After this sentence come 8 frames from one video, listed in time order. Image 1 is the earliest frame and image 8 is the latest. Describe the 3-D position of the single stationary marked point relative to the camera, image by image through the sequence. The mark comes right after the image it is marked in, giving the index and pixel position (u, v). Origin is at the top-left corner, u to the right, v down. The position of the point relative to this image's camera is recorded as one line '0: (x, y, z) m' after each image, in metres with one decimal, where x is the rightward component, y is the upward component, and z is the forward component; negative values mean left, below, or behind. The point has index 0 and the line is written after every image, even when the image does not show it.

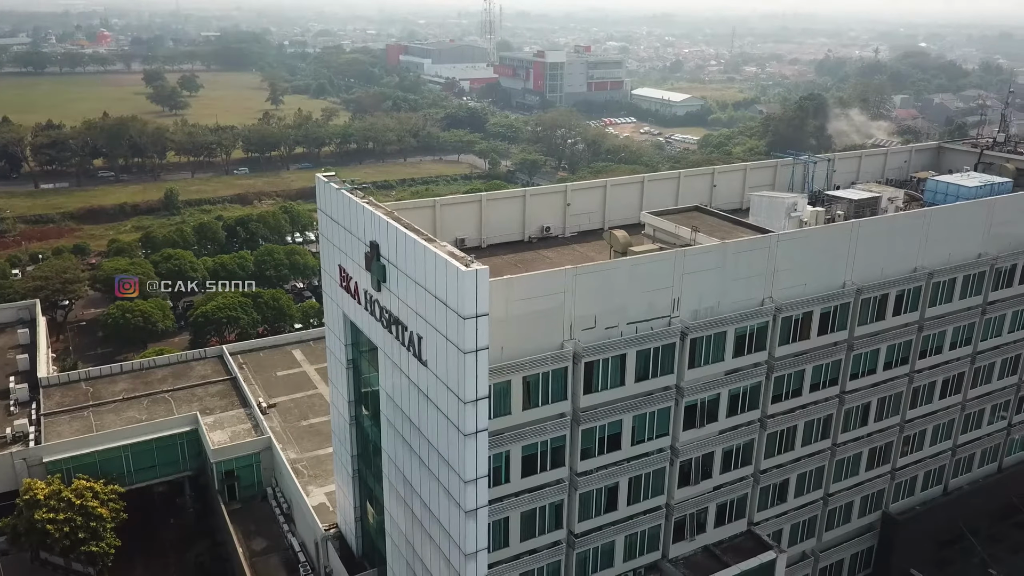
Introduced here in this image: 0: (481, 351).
0: (-0.7, -1.5, +19.3) m
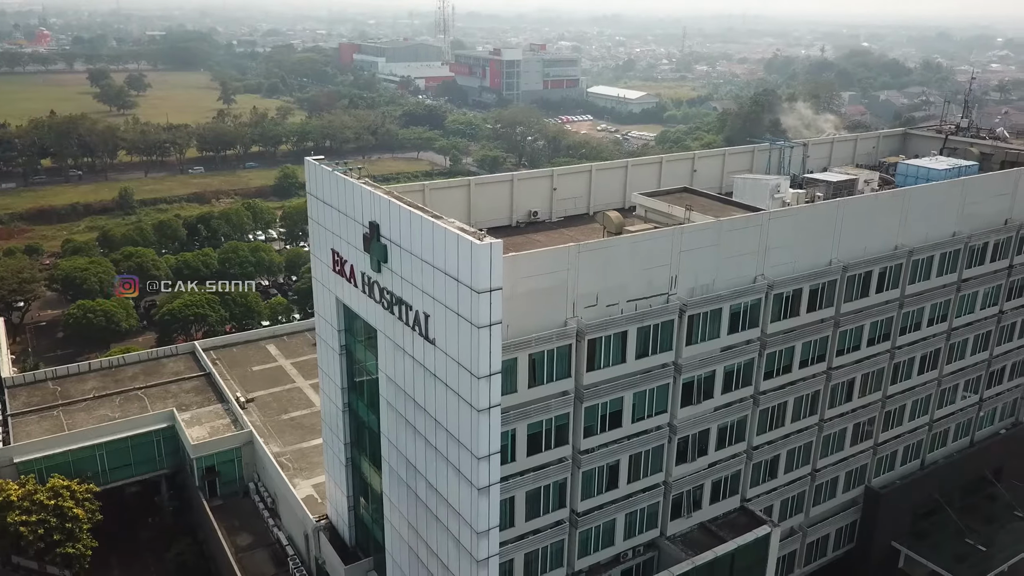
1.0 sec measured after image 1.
0: (-0.4, -0.9, +19.2) m
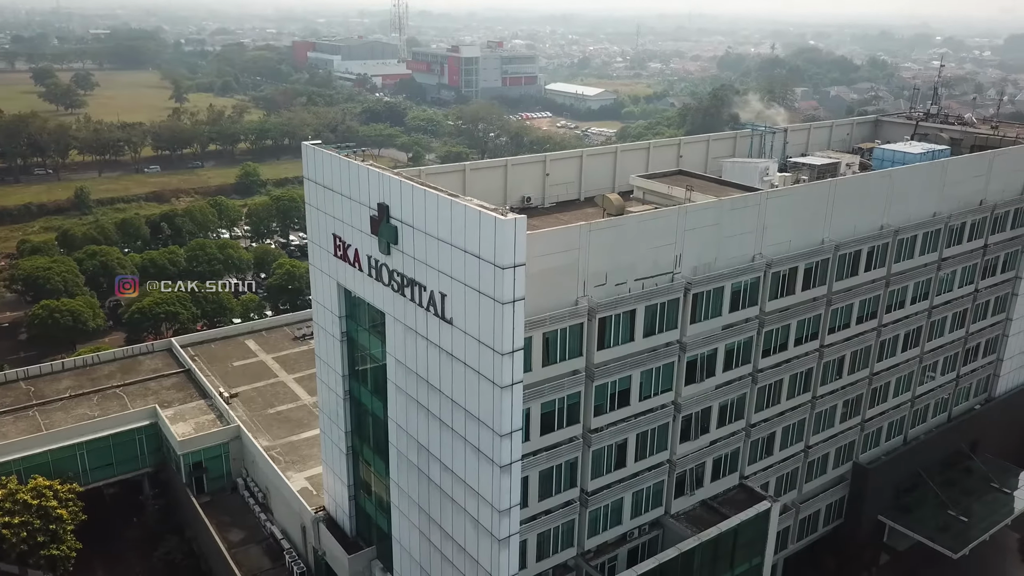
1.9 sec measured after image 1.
0: (+0.2, -0.4, +19.2) m
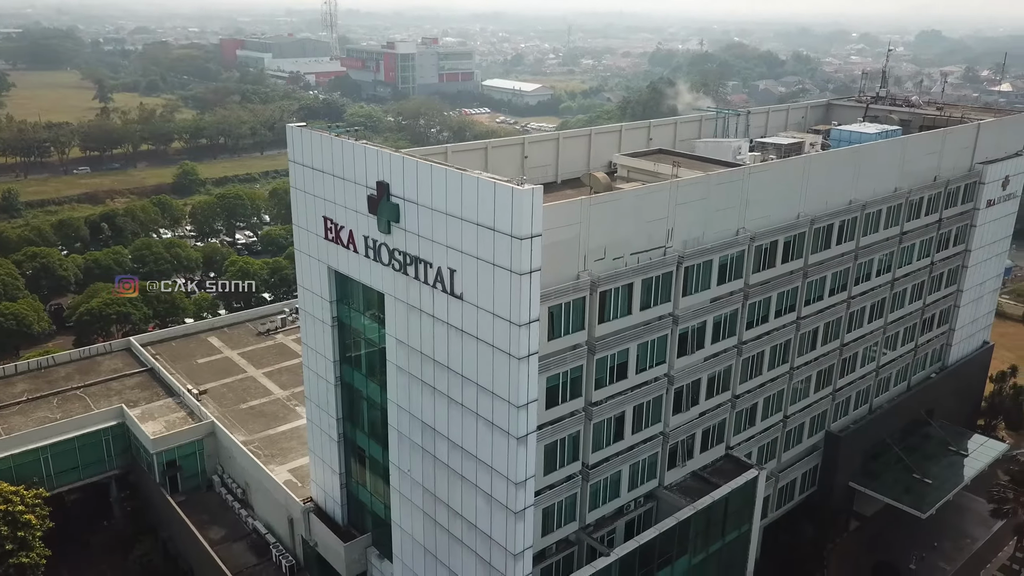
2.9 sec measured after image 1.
0: (+0.5, +0.3, +19.3) m
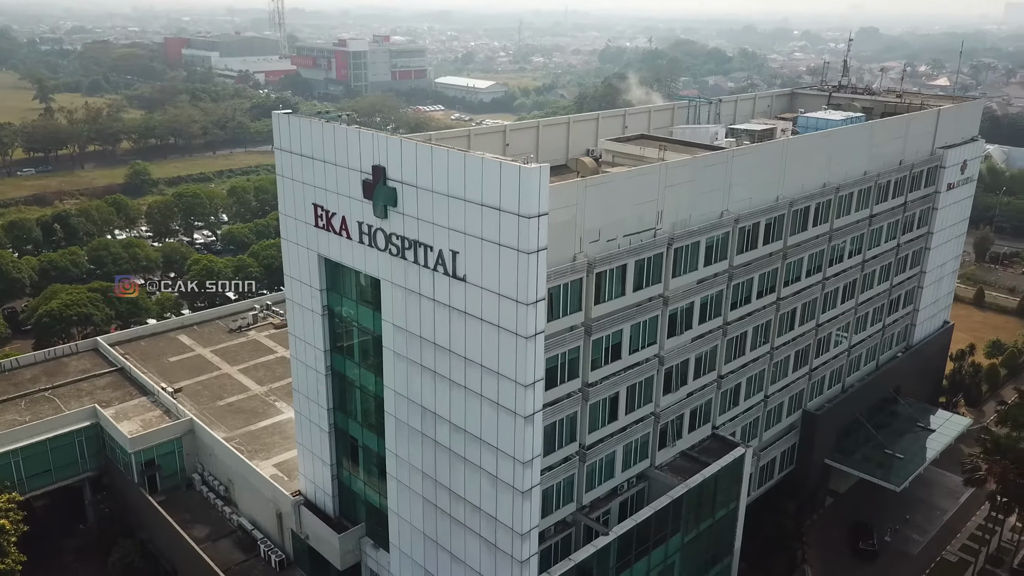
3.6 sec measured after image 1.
0: (+0.7, +0.8, +19.5) m
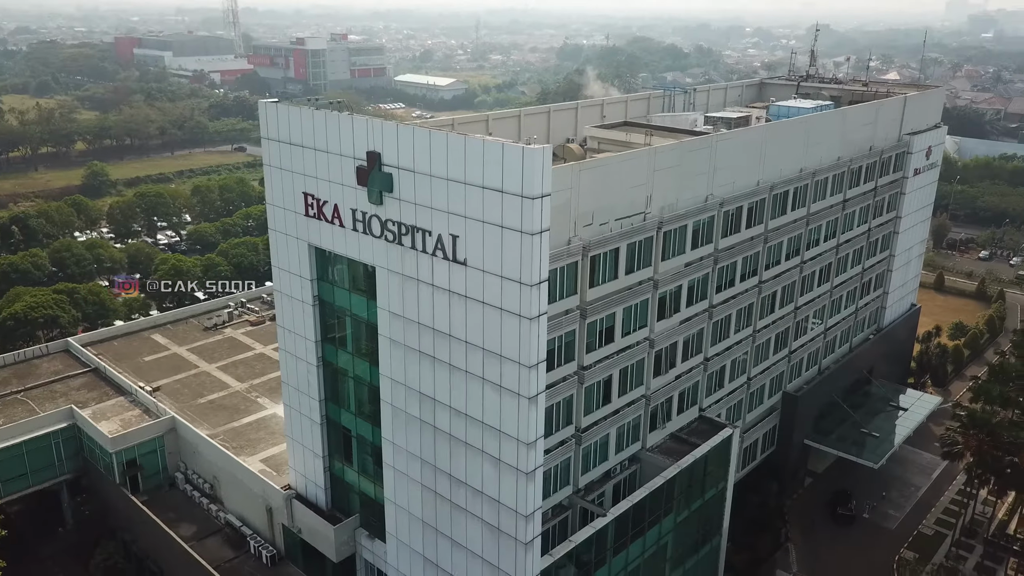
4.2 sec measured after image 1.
0: (+0.8, +1.3, +19.6) m
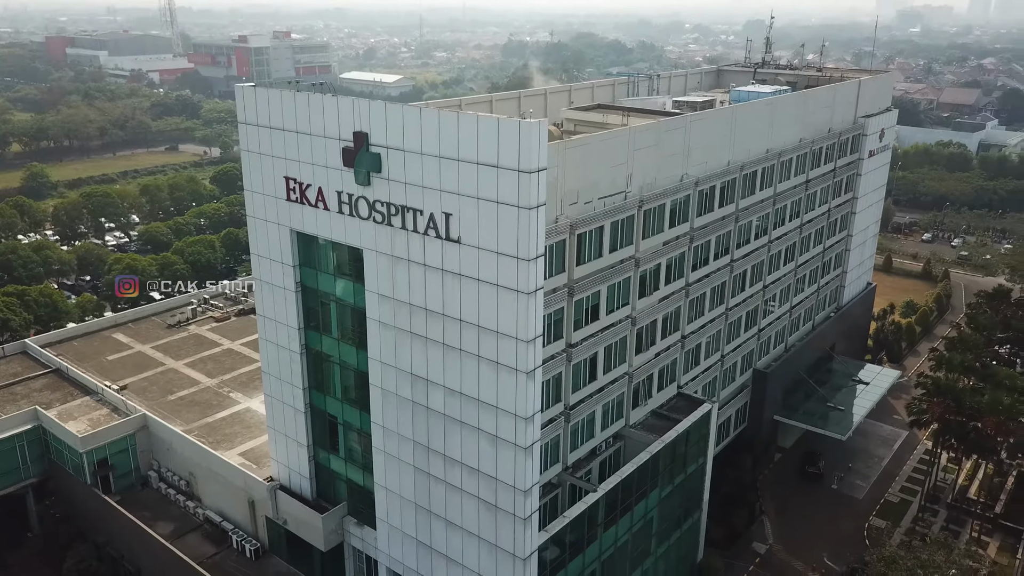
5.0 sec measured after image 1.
0: (+0.7, +1.9, +19.8) m
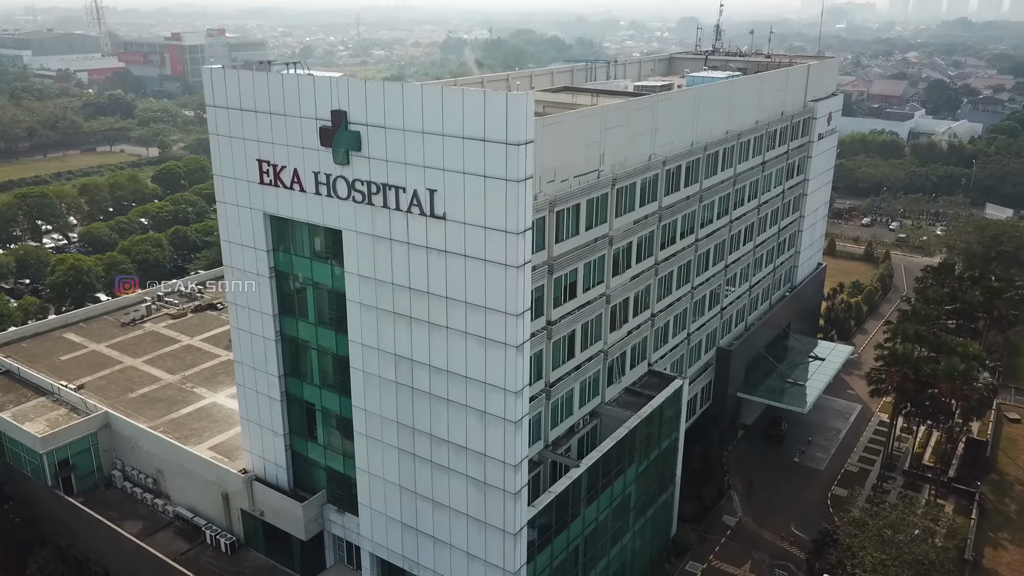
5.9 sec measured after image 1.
0: (+0.3, +2.6, +19.9) m
